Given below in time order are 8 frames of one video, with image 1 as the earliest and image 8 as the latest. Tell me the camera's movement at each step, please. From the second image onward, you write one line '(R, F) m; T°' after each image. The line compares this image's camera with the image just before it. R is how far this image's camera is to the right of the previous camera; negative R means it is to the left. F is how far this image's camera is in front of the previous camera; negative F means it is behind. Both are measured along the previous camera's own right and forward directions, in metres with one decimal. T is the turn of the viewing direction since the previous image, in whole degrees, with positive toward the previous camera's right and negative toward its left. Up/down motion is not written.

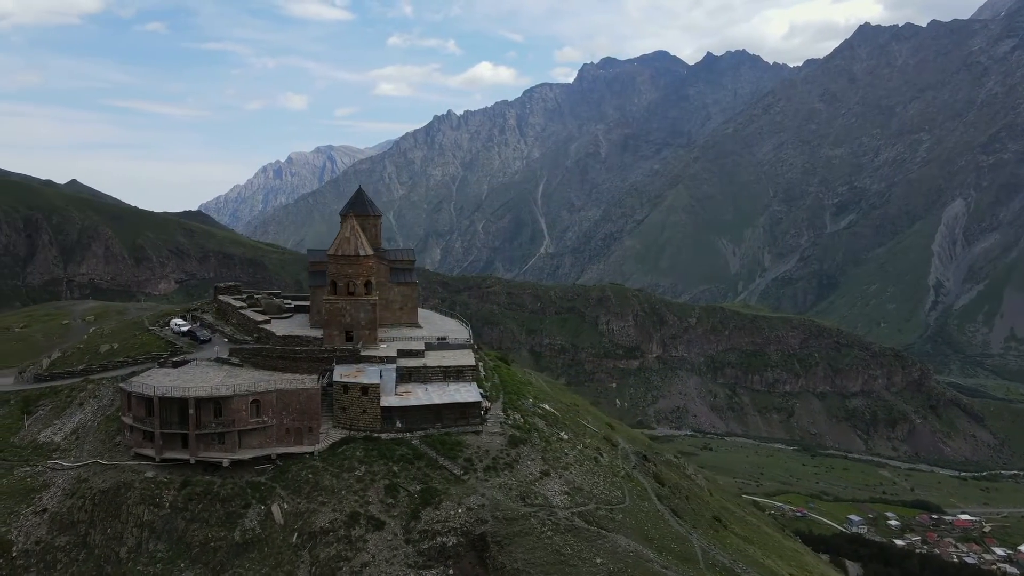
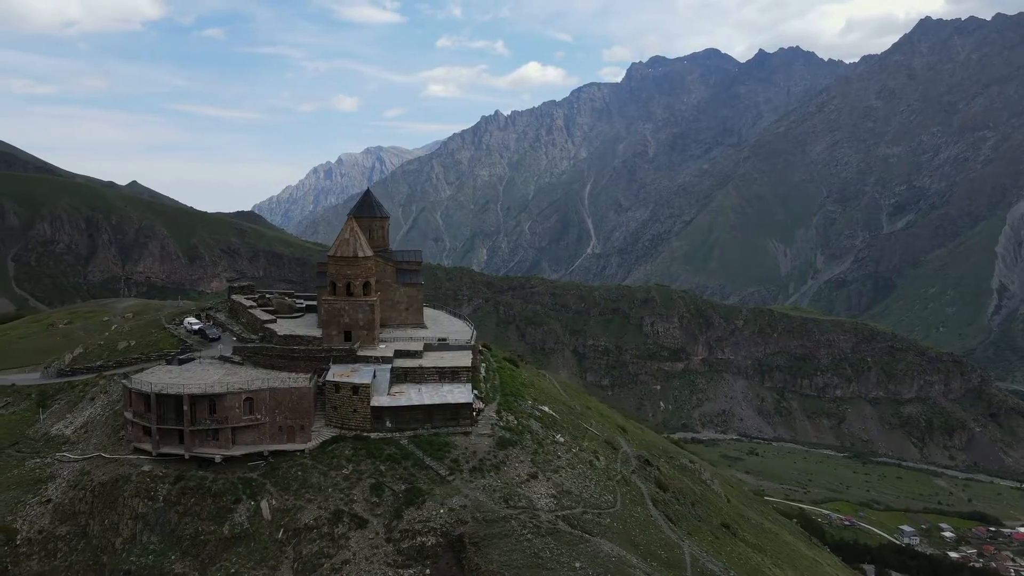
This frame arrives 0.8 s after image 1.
(+2.0, 0.0) m; -3°
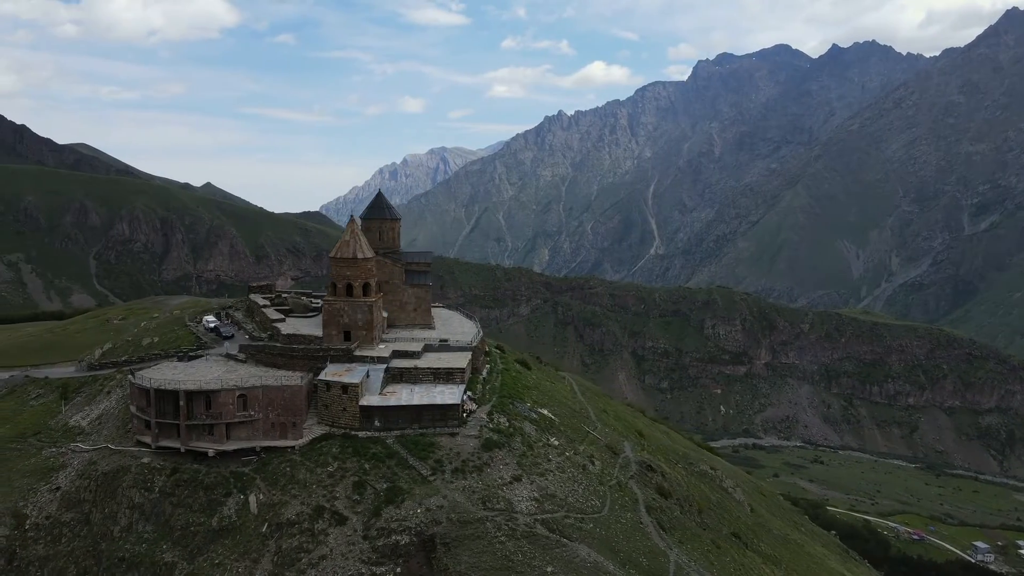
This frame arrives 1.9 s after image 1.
(+2.6, +0.1) m; -5°
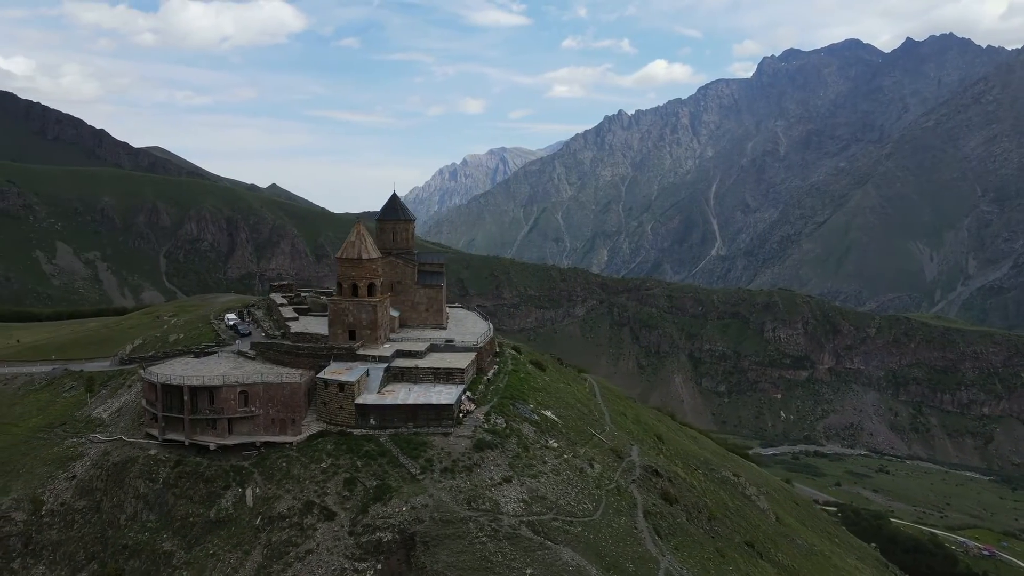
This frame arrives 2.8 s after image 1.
(+2.3, +0.1) m; -4°
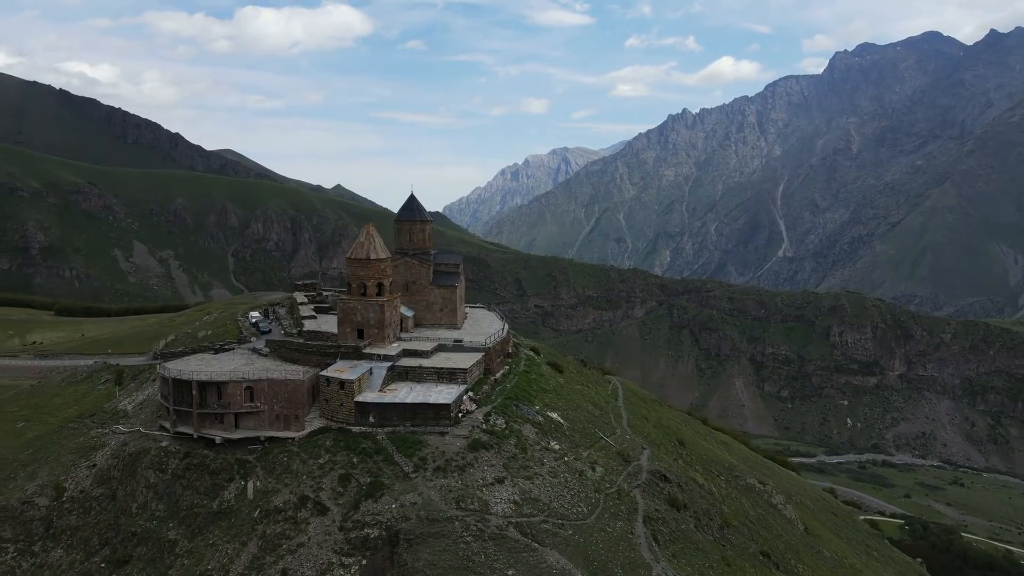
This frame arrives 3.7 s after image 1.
(+2.3, +0.1) m; -5°
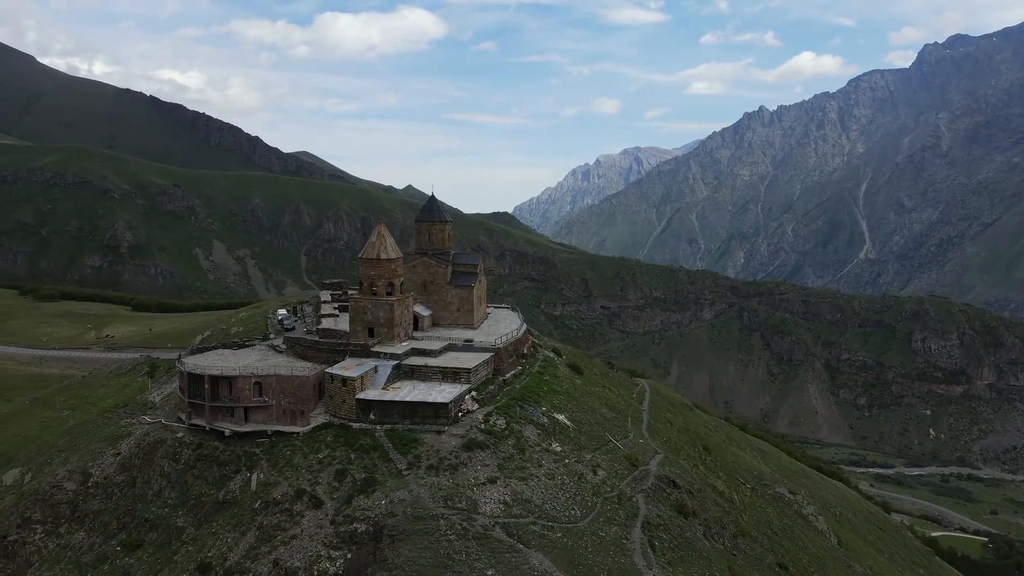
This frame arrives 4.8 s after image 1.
(+2.6, +0.1) m; -5°
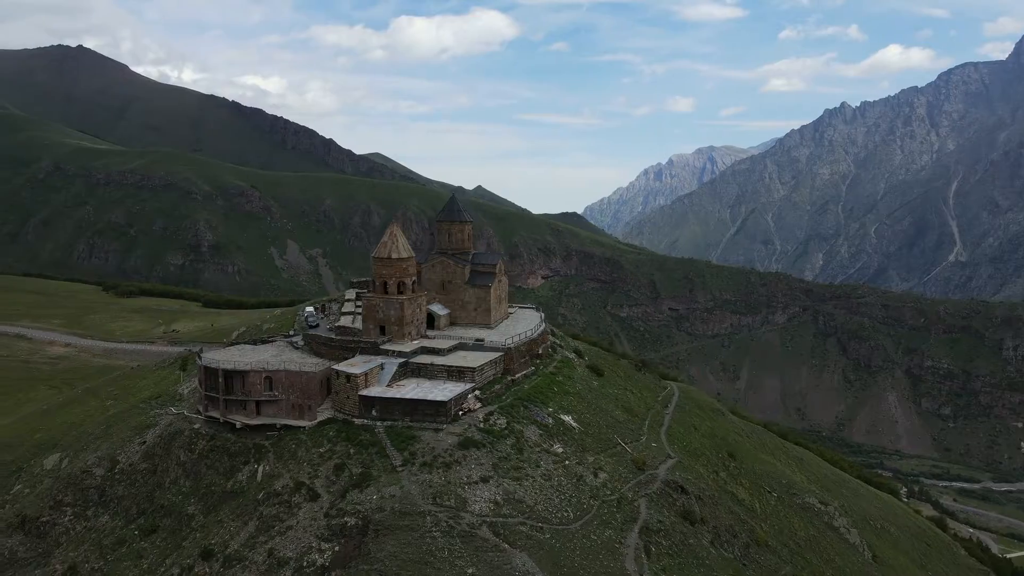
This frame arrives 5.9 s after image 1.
(+2.6, +0.1) m; -5°
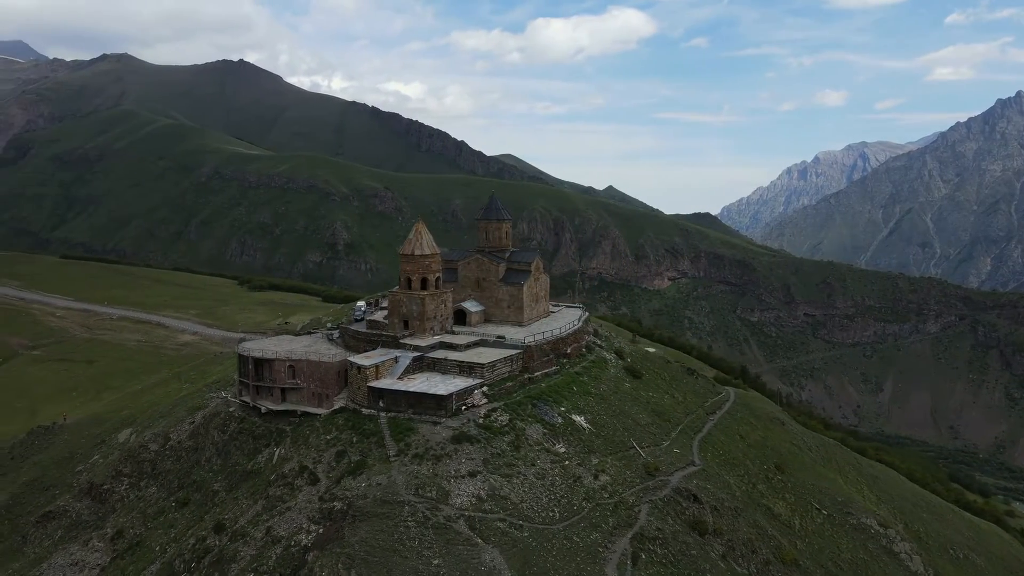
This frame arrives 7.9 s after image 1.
(+4.8, +0.3) m; -10°
